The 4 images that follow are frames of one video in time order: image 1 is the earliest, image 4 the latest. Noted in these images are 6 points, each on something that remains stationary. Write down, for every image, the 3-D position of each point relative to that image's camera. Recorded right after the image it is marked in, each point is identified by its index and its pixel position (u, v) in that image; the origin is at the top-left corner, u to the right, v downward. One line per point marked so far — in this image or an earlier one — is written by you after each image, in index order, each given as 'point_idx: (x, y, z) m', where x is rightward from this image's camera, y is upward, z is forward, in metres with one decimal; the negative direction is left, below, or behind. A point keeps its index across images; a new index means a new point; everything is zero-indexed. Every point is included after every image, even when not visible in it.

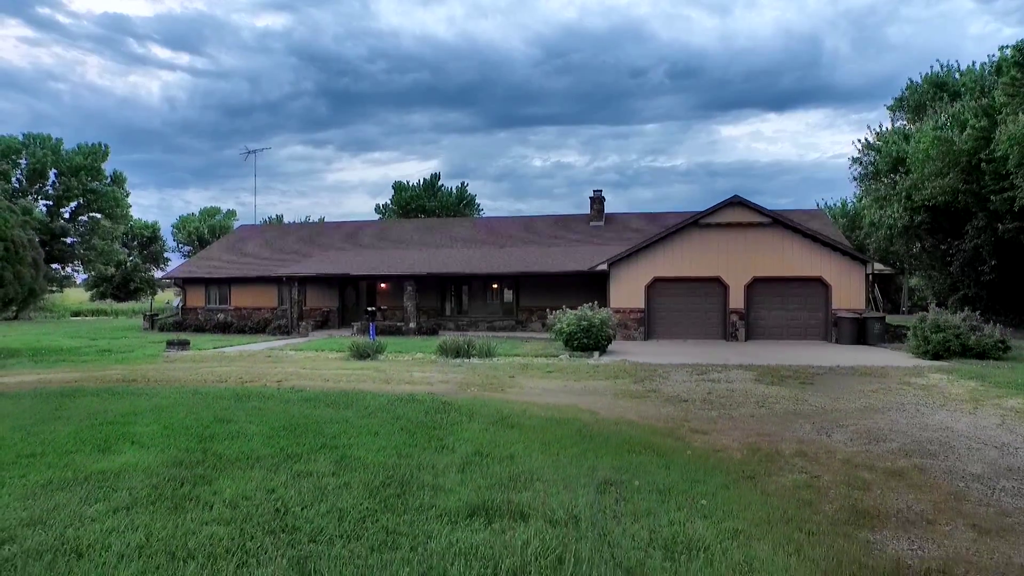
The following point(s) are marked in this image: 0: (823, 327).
0: (+10.0, -1.2, +19.5) m
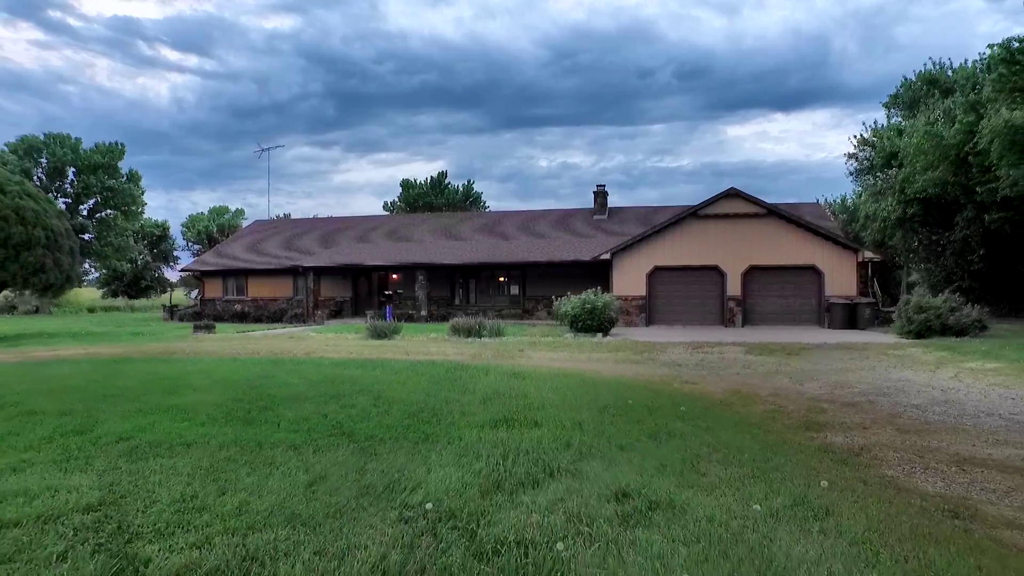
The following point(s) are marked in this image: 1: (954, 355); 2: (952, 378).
0: (+10.2, -0.8, +20.4) m
1: (+7.8, -1.2, +10.7) m
2: (+5.9, -1.2, +8.1) m
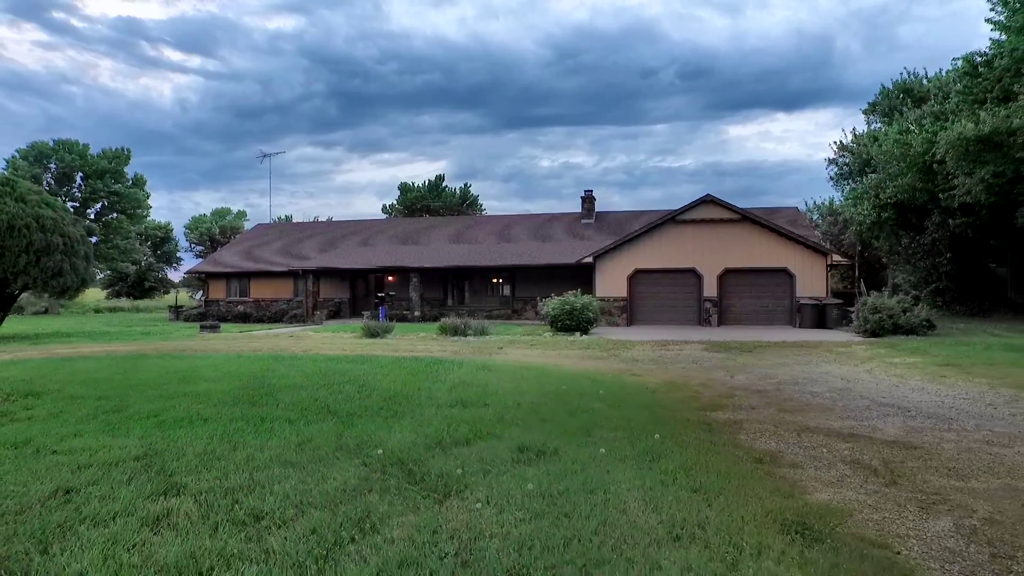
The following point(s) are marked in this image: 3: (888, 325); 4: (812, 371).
0: (+9.8, -0.9, +21.5) m
1: (+7.4, -1.3, +11.9) m
2: (+5.4, -1.3, +9.3) m
3: (+9.9, -1.0, +16.0) m
4: (+4.6, -1.3, +9.4) m
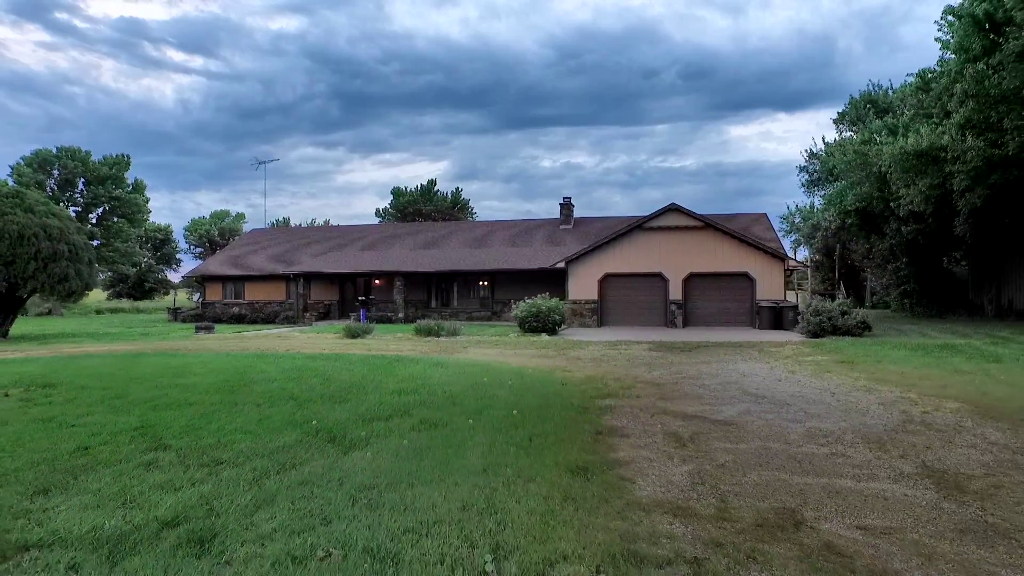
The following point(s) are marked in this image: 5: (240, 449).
0: (+8.9, -1.0, +22.9) m
1: (+6.5, -1.4, +13.3) m
2: (+4.5, -1.4, +10.6) m
3: (+9.1, -1.1, +17.4) m
4: (+3.8, -1.4, +10.8) m
5: (-2.2, -1.3, +4.8) m
